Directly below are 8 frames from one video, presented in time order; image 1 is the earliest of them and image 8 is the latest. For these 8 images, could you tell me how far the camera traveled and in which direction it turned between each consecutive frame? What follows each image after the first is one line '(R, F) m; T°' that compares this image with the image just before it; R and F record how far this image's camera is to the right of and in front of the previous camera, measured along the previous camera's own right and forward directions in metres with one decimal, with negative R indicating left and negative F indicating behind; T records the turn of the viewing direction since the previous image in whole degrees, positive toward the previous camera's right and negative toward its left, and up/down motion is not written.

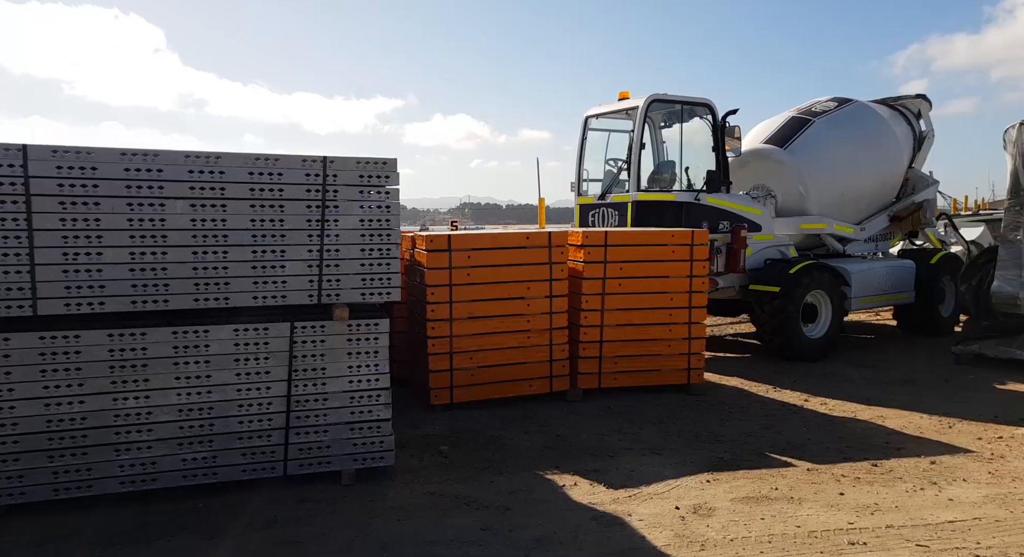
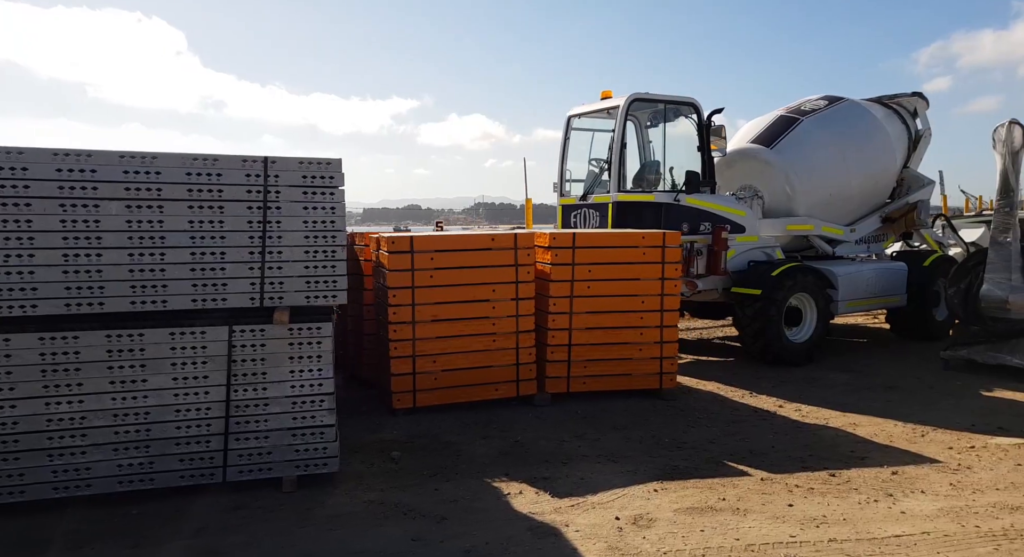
(+0.4, +0.1) m; -1°
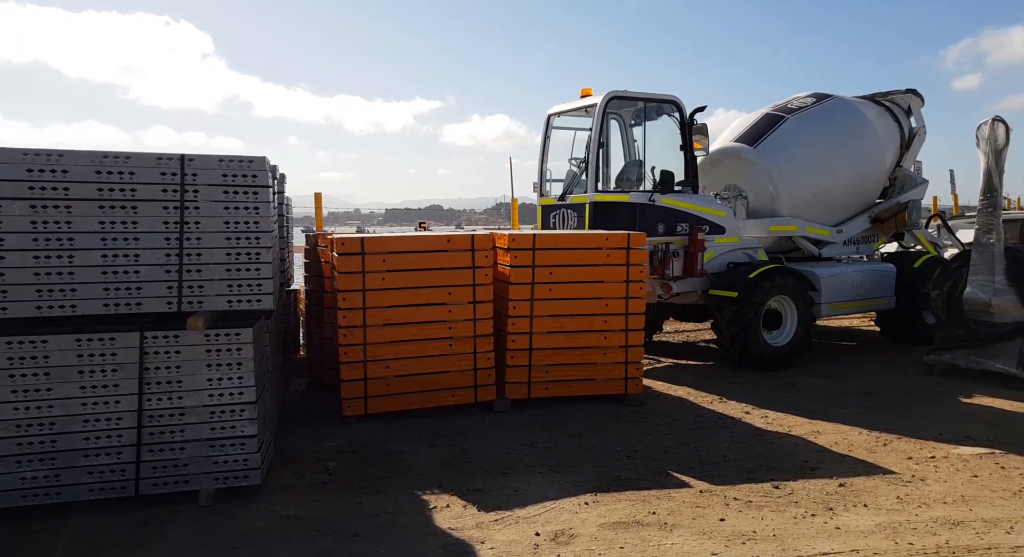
(+0.5, +0.2) m; -1°
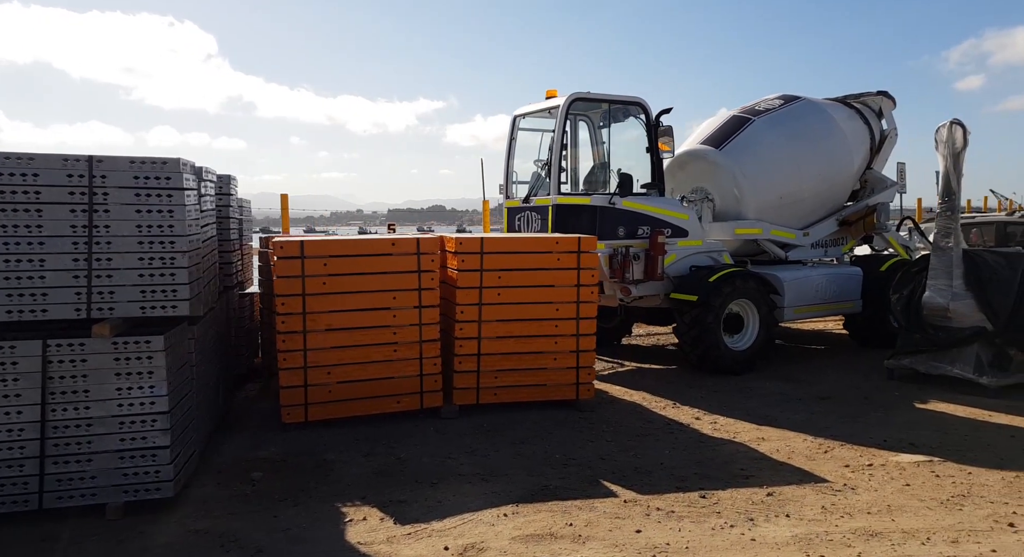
(+0.4, +0.1) m; +1°
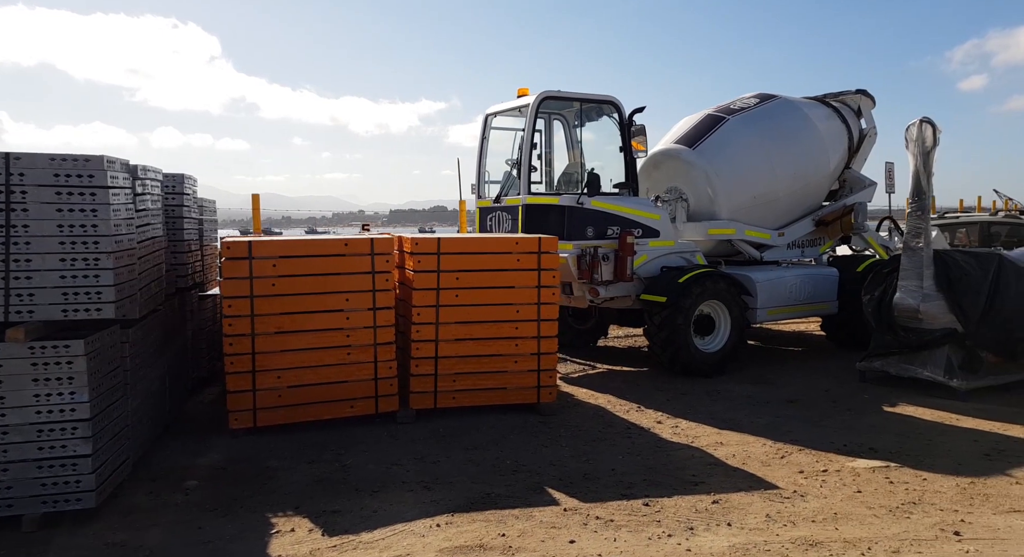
(+0.3, +0.1) m; 0°
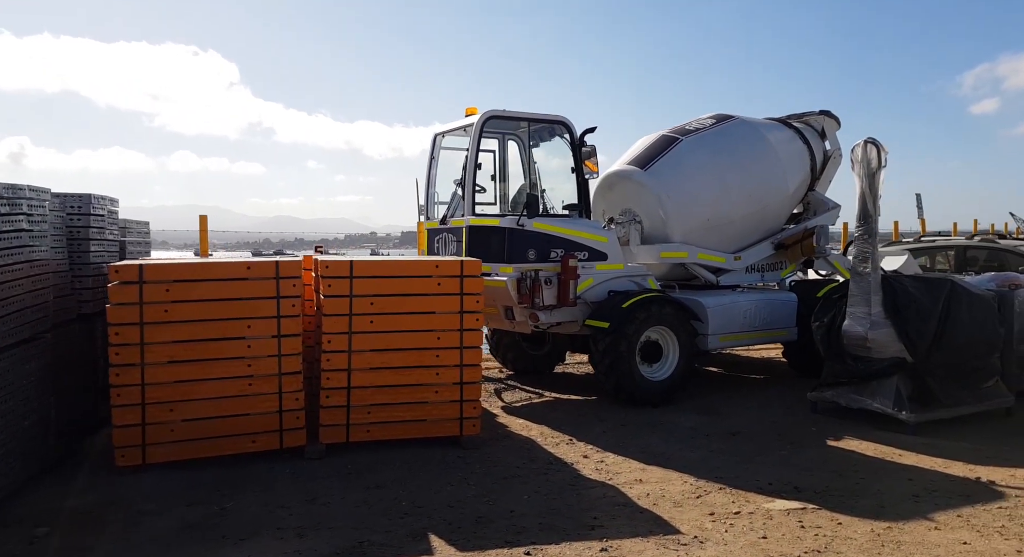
(+0.7, +0.3) m; 0°
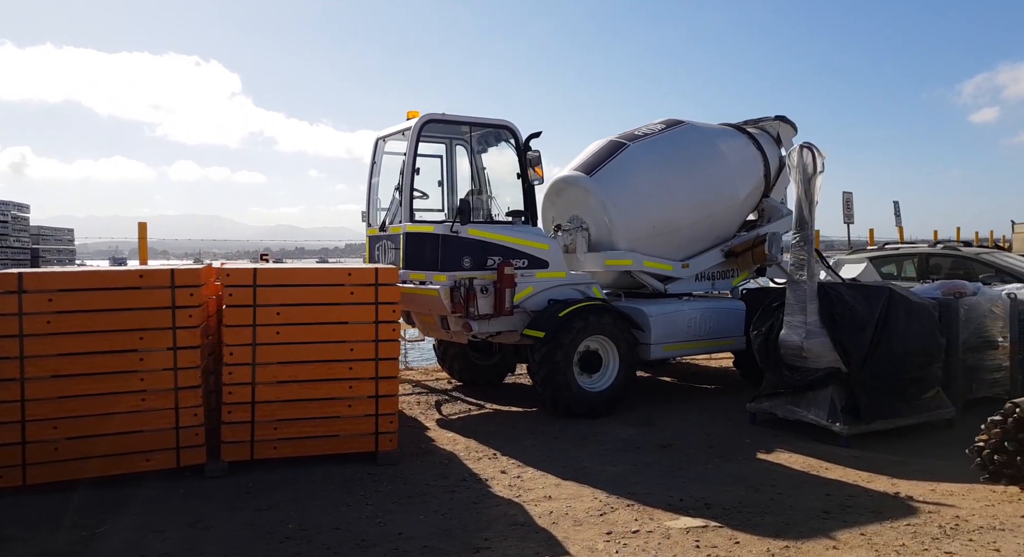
(+0.6, +0.2) m; +1°
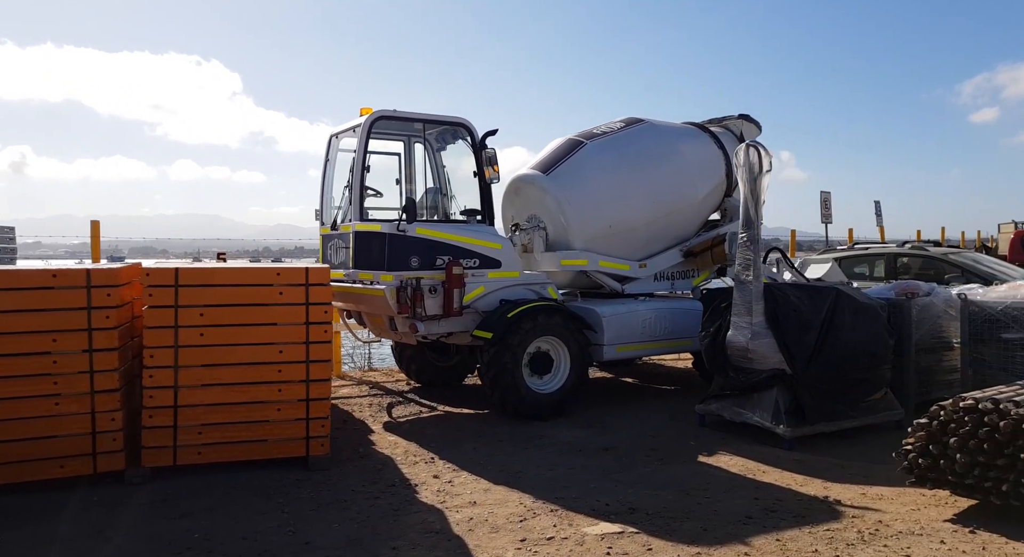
(+0.4, +0.1) m; +1°
